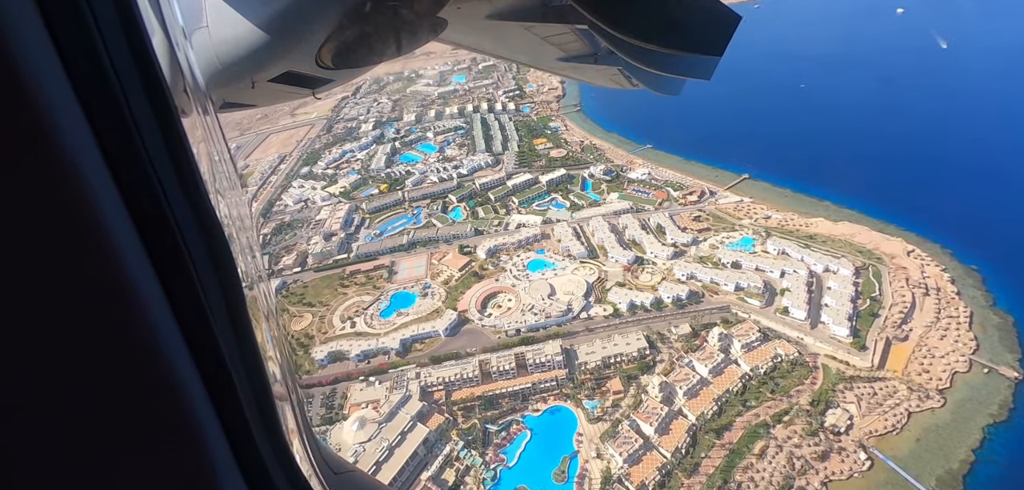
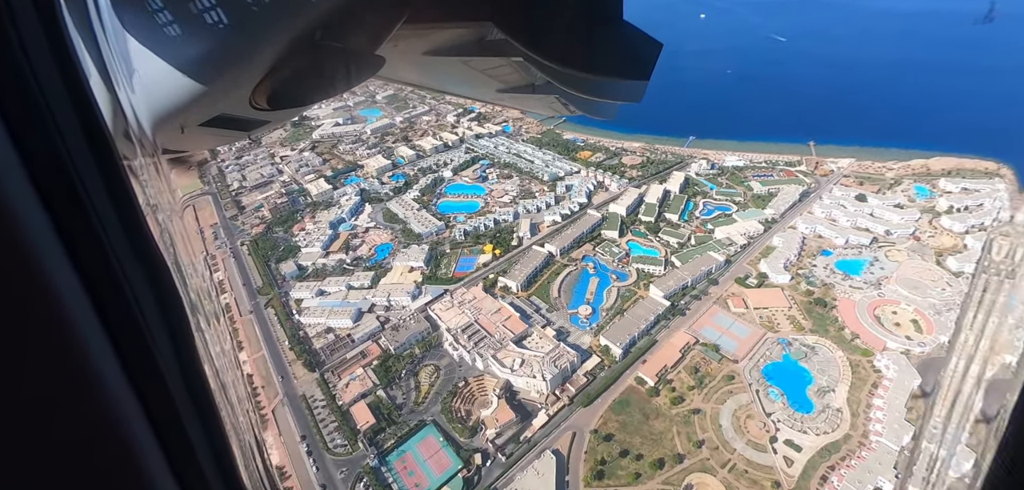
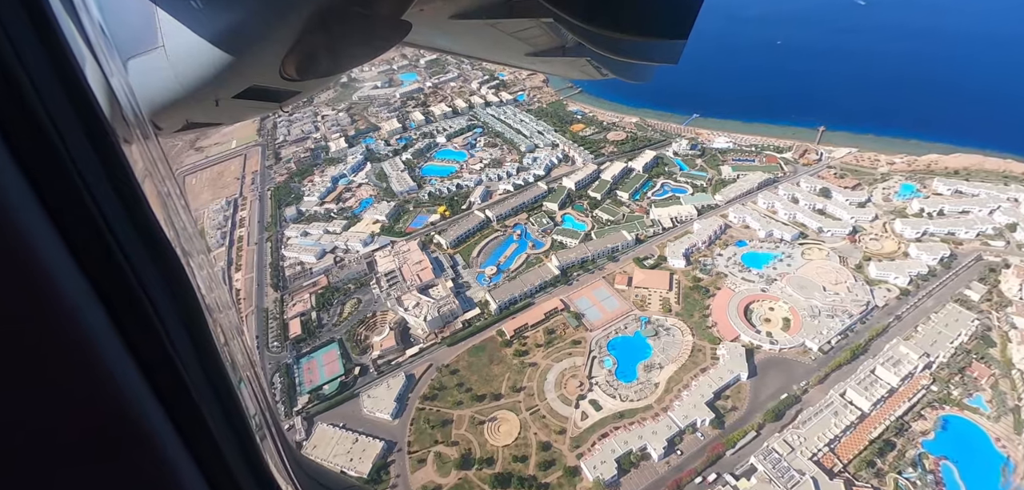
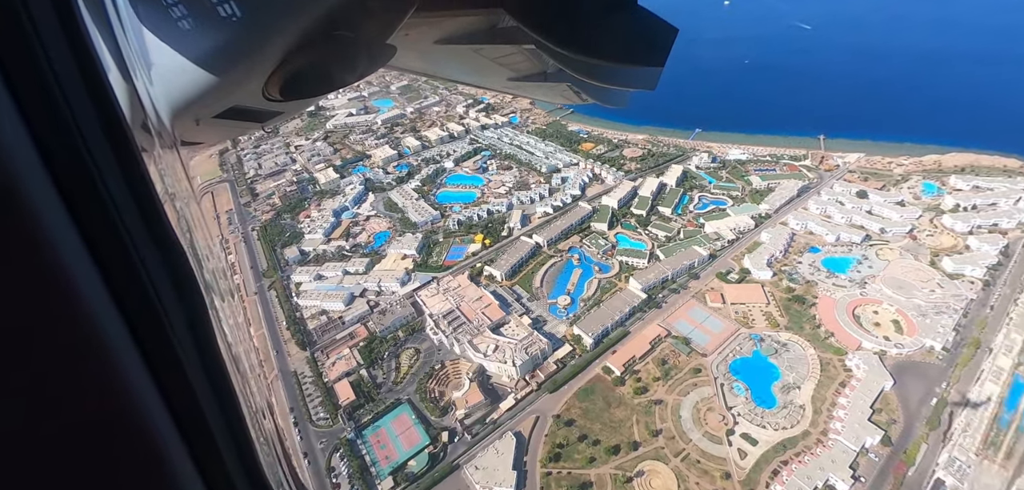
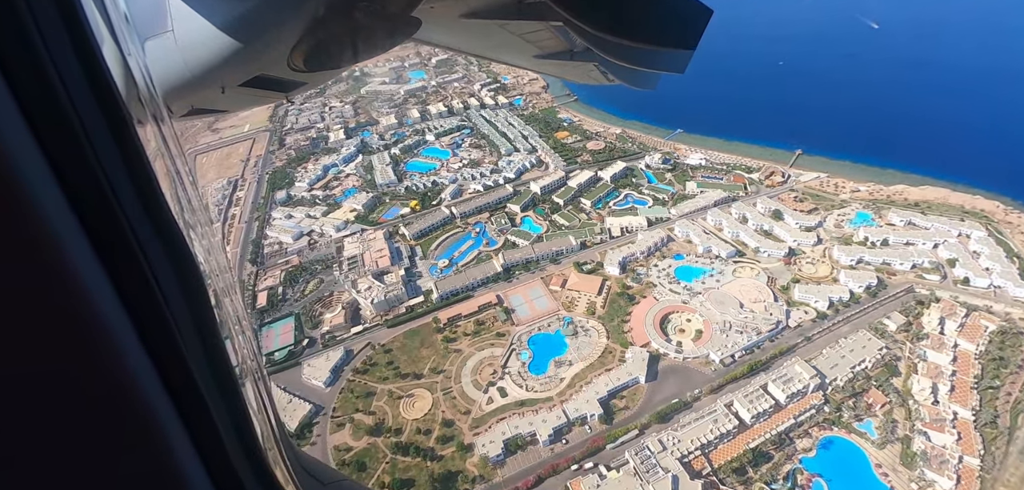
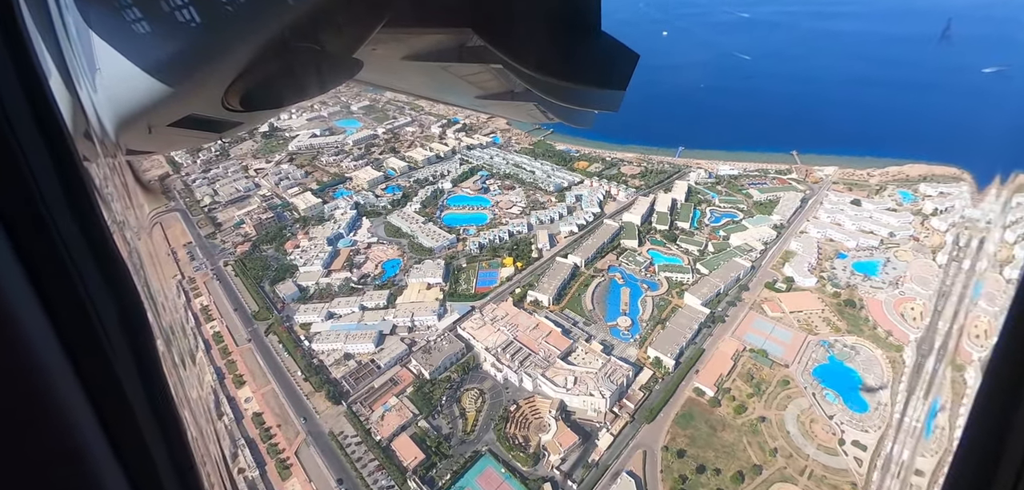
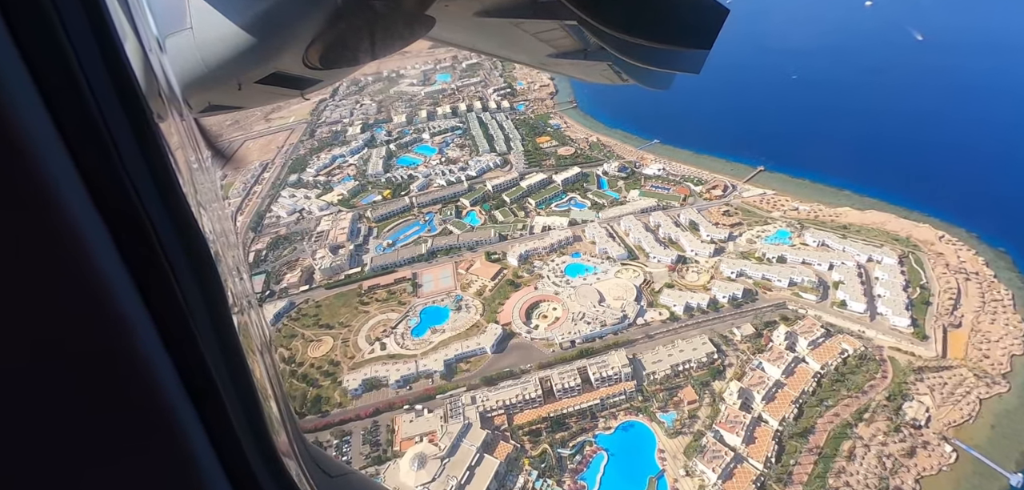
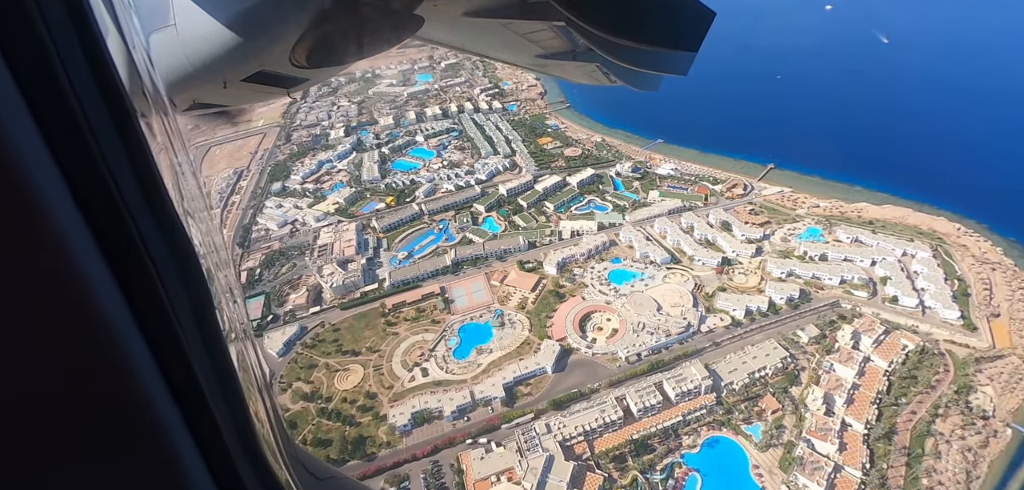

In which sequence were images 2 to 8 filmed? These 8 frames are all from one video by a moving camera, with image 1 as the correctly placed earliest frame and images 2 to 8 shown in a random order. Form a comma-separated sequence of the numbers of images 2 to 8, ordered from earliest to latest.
7, 8, 5, 3, 4, 2, 6
